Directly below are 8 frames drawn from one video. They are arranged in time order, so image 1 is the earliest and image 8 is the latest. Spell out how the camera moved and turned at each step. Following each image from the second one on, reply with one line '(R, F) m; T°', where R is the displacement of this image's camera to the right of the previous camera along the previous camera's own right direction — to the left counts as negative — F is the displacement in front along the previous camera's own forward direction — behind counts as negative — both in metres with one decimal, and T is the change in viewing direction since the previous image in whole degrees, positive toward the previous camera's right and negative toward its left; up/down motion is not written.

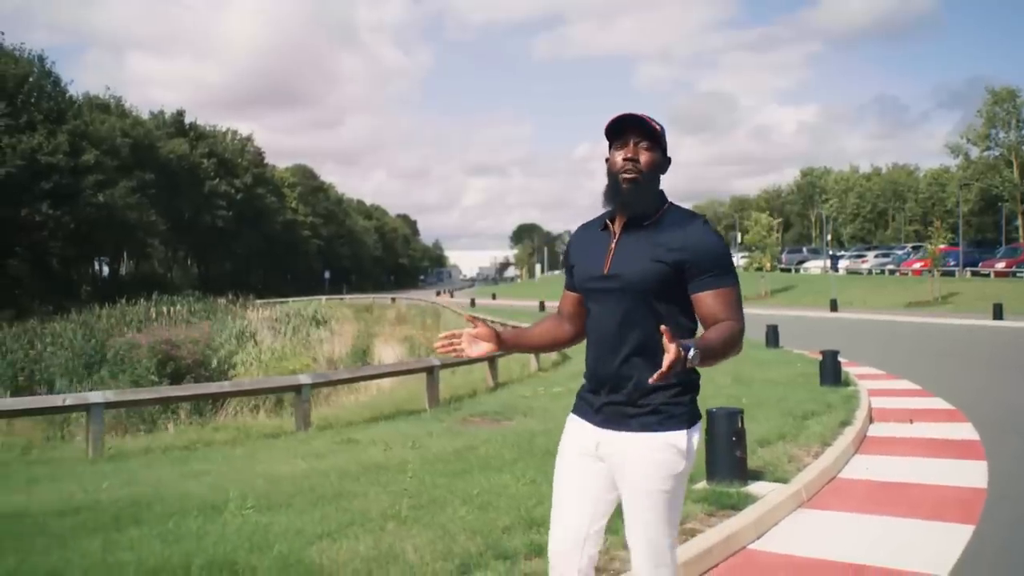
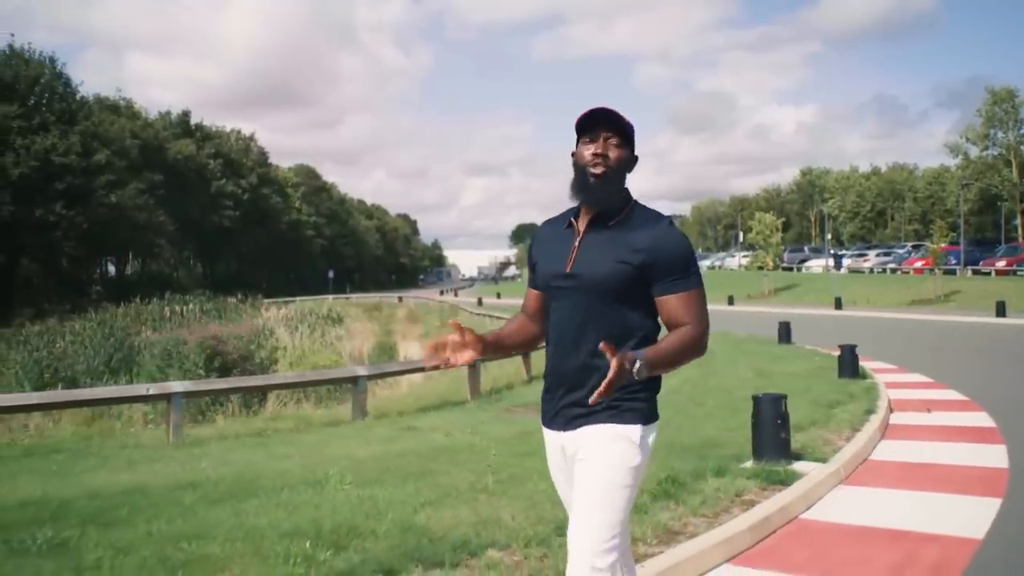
(-0.5, -0.6) m; 0°
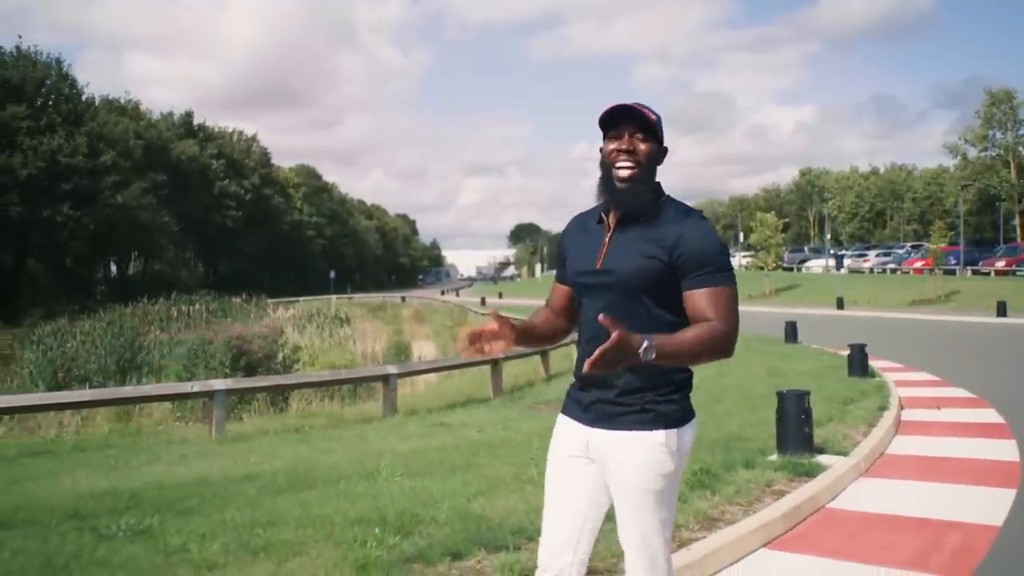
(-0.3, -0.3) m; 0°
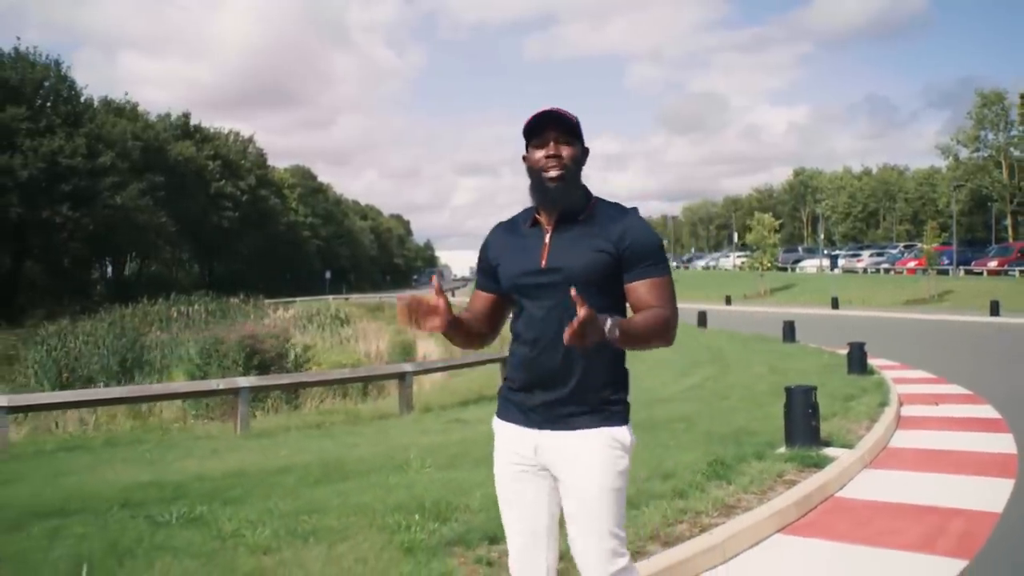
(-0.2, -0.3) m; 0°
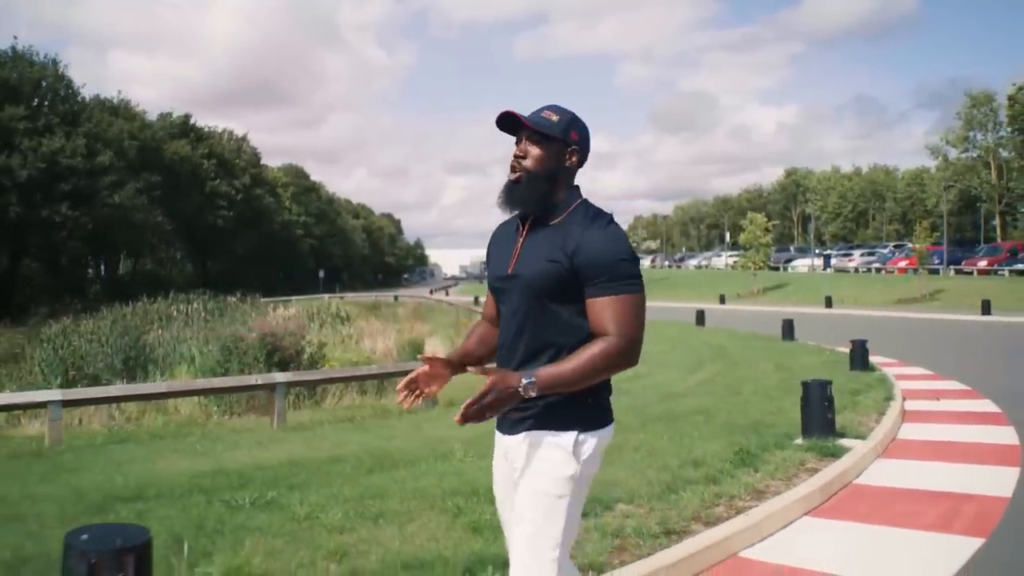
(-0.4, -0.4) m; +1°
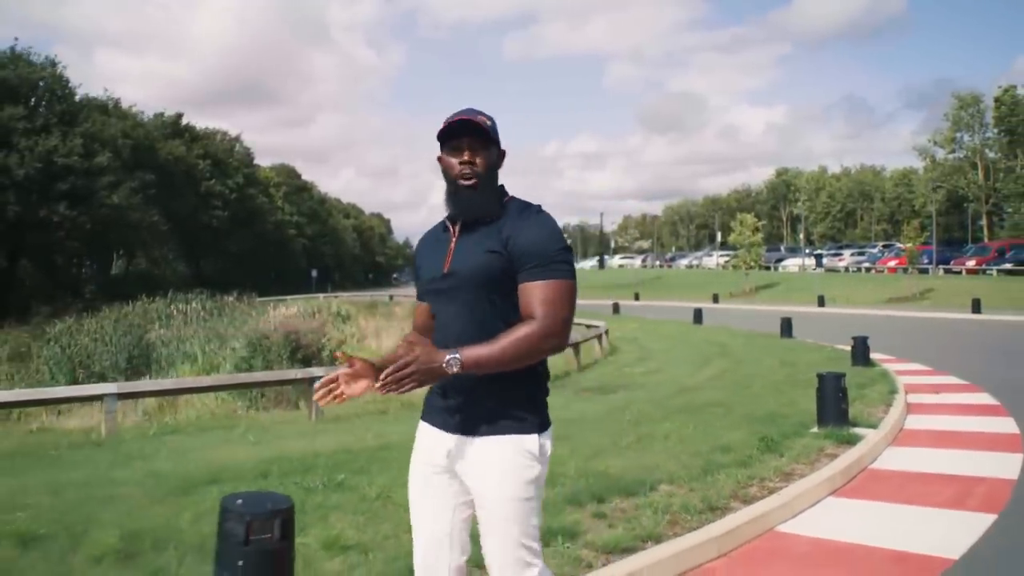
(-0.5, -0.5) m; +1°
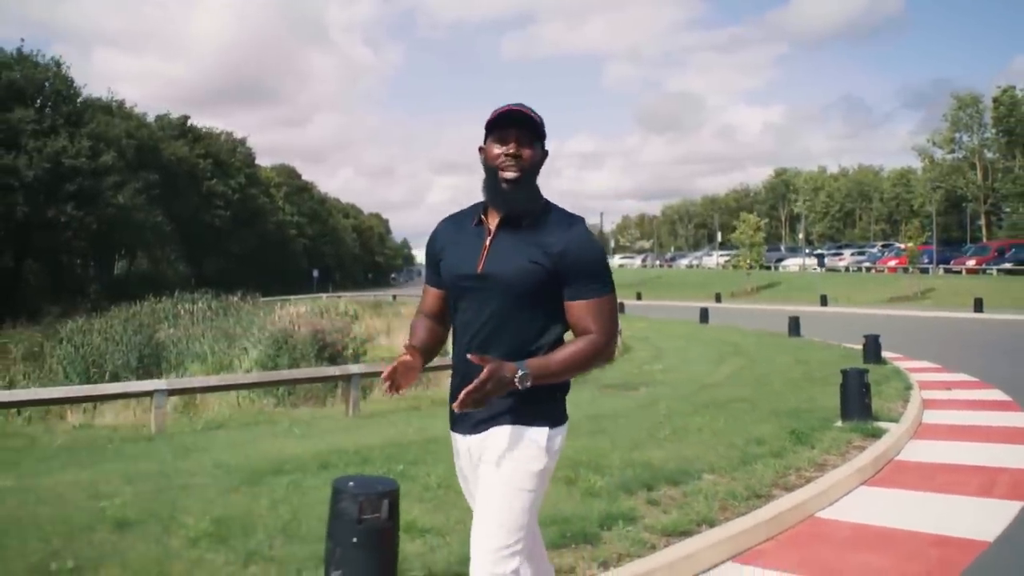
(-0.4, -0.3) m; 0°
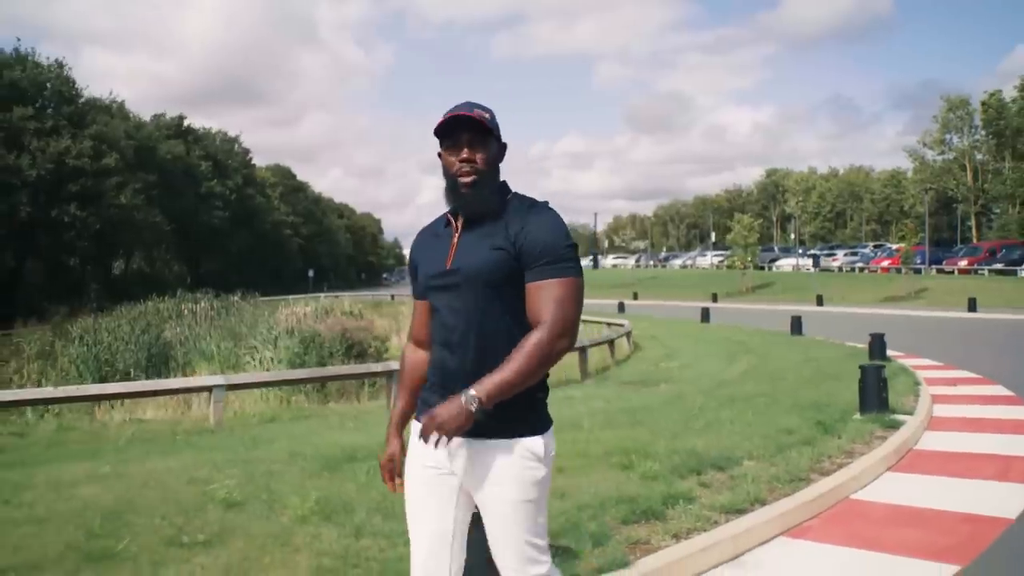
(-0.6, -0.5) m; +1°
